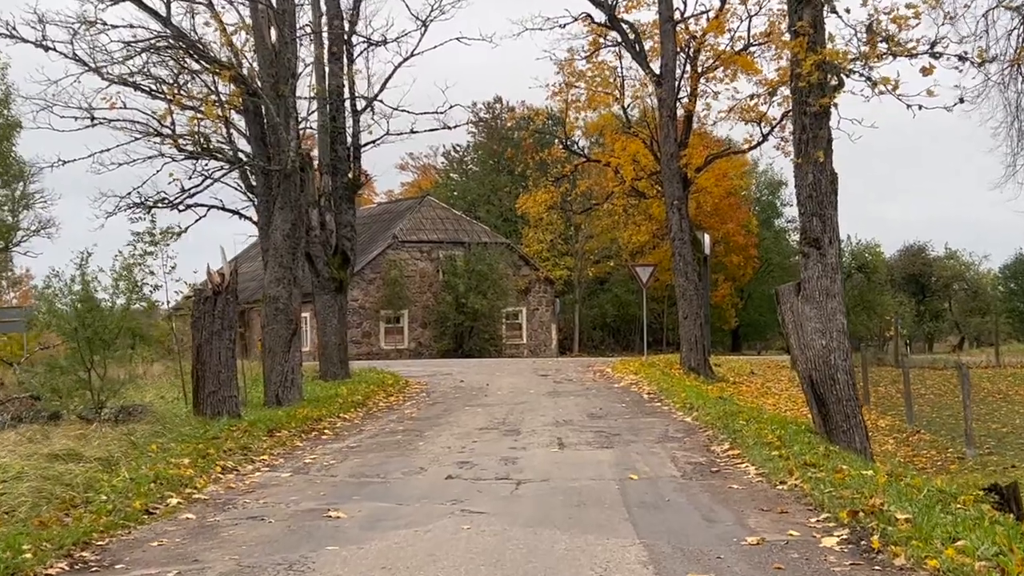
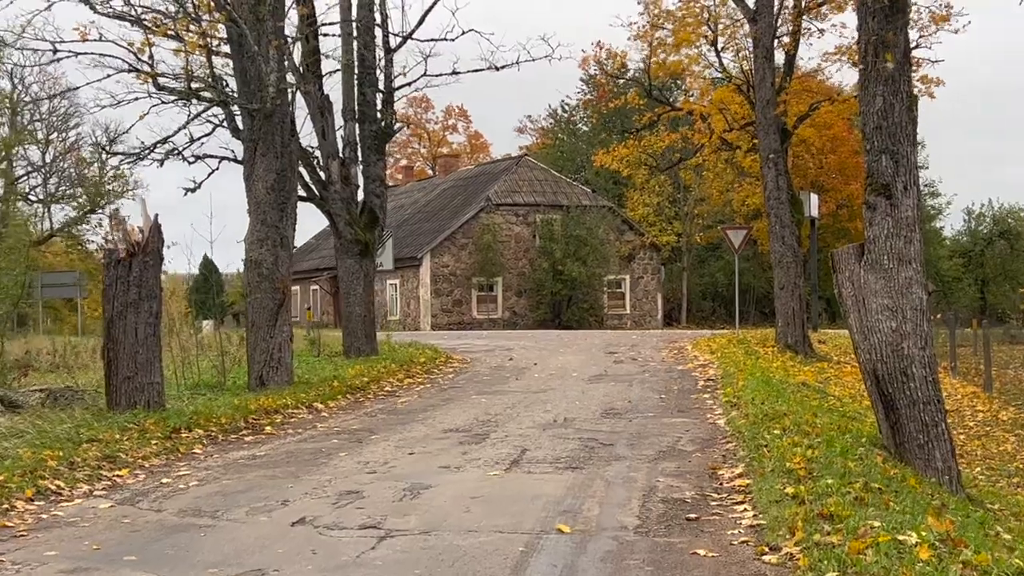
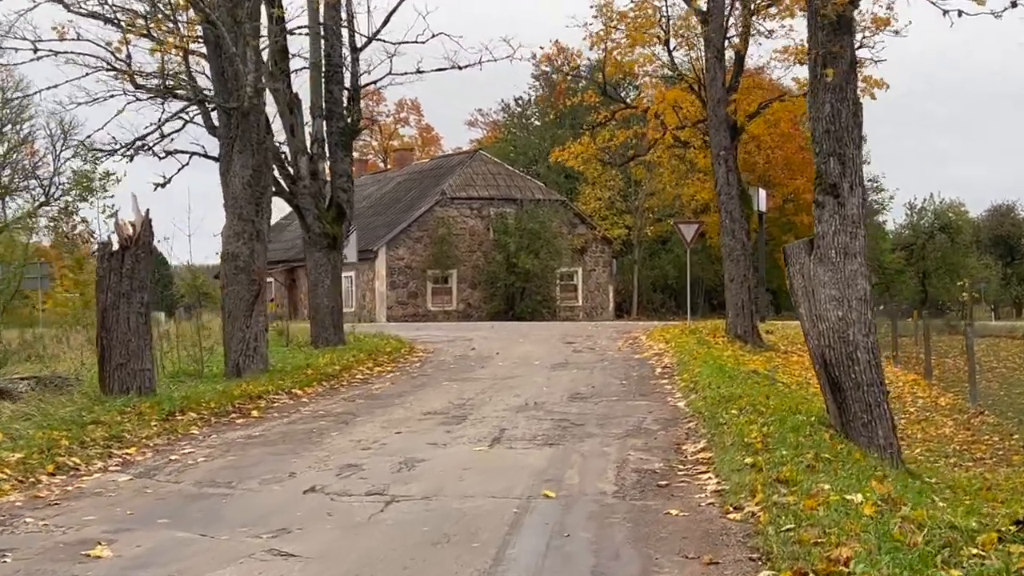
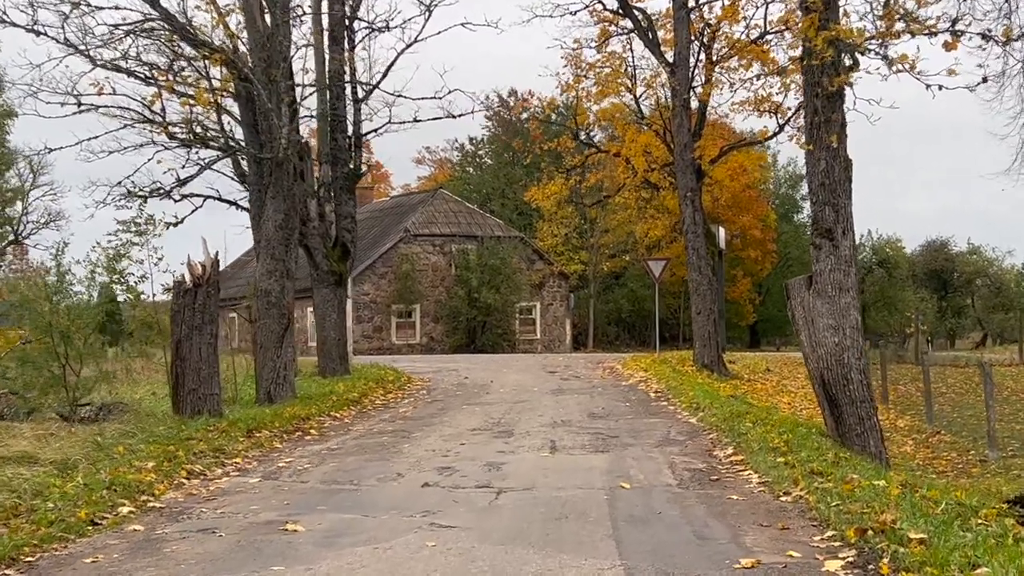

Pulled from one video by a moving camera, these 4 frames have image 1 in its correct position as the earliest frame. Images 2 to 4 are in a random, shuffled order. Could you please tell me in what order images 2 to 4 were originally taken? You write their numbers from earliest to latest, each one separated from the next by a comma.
4, 3, 2
